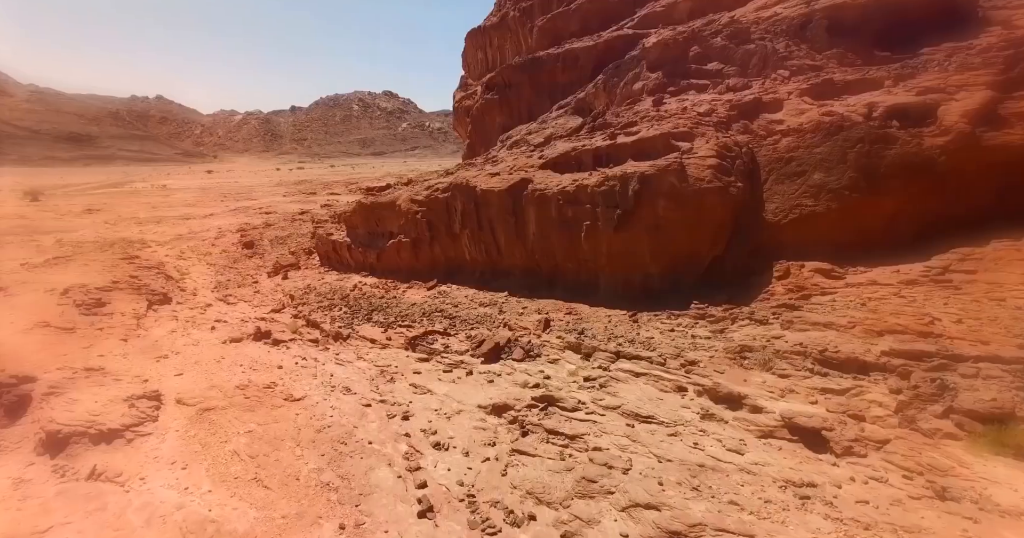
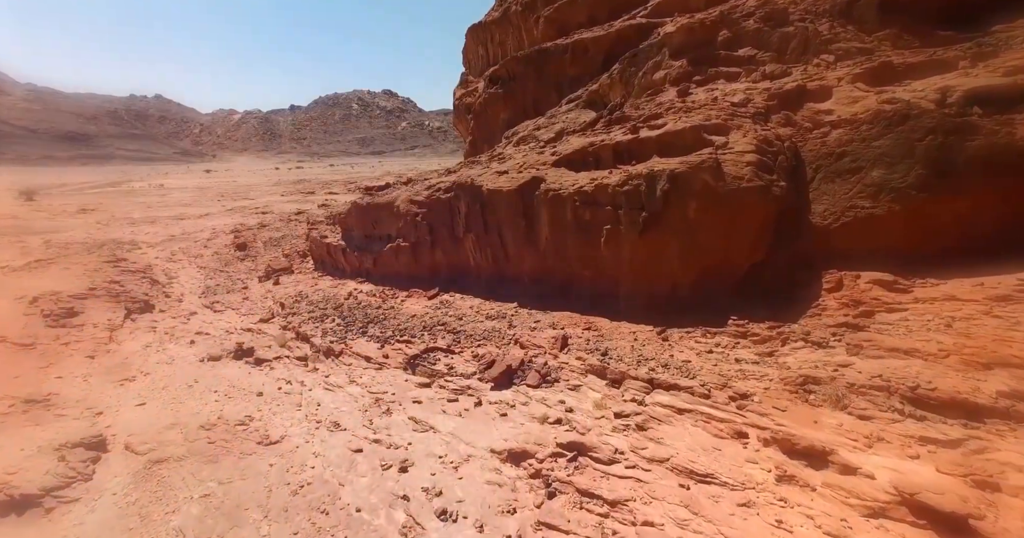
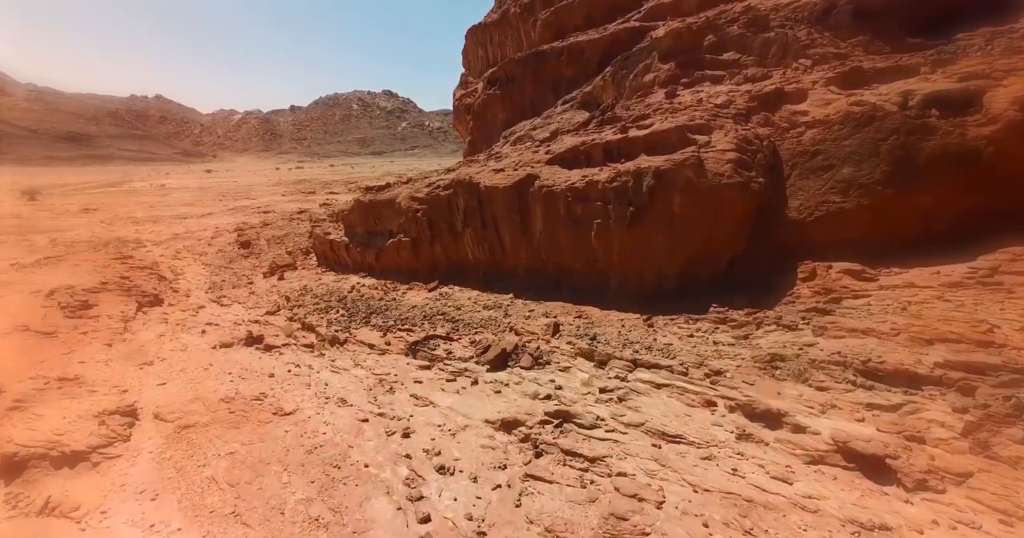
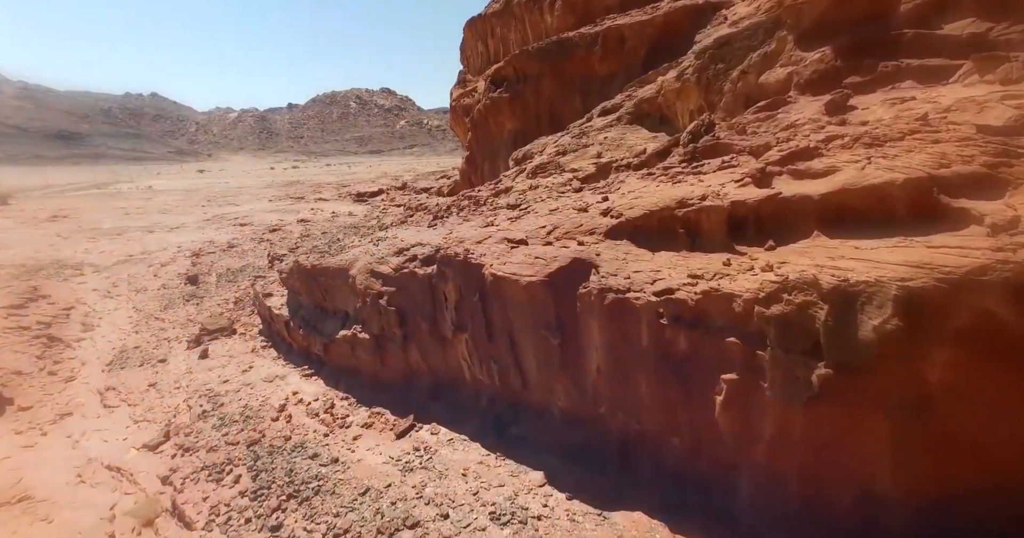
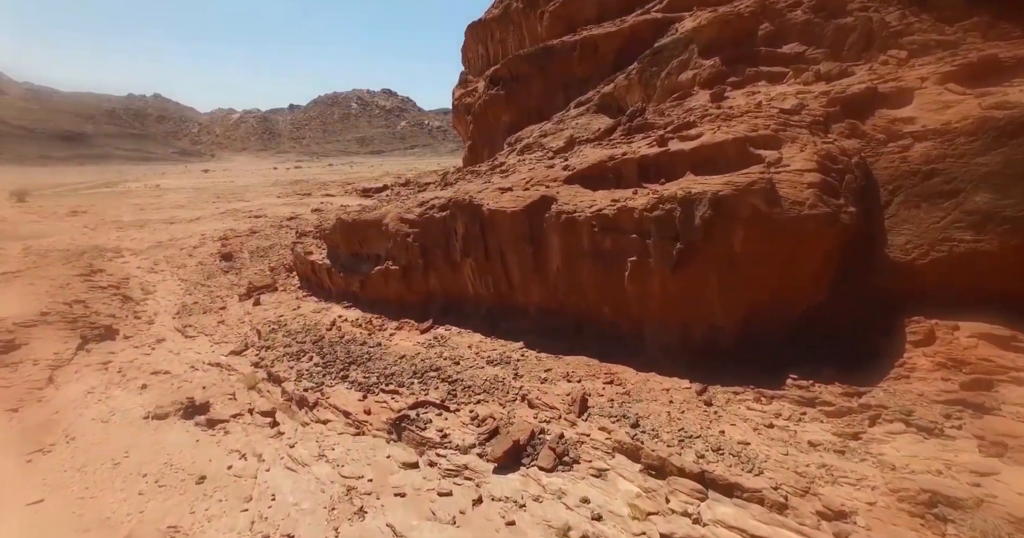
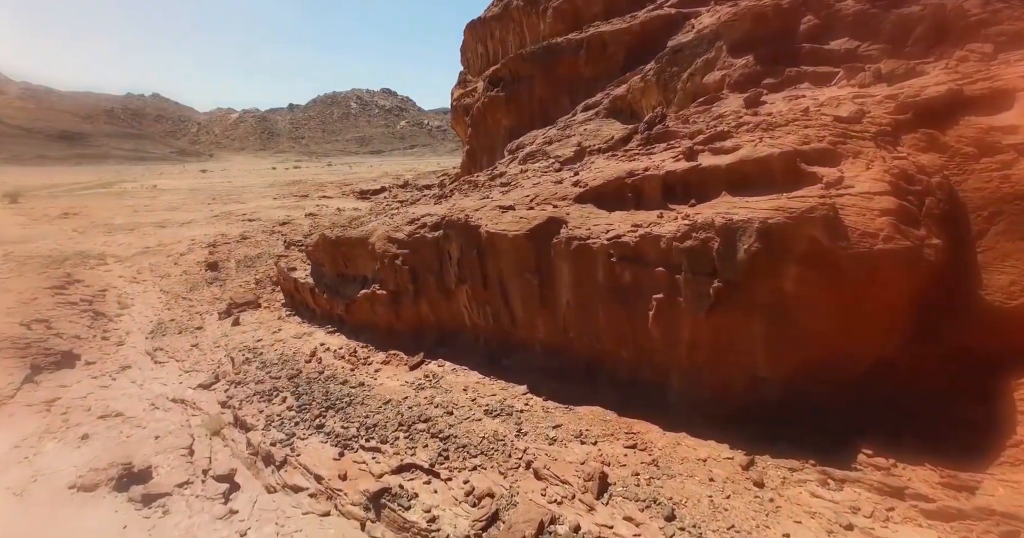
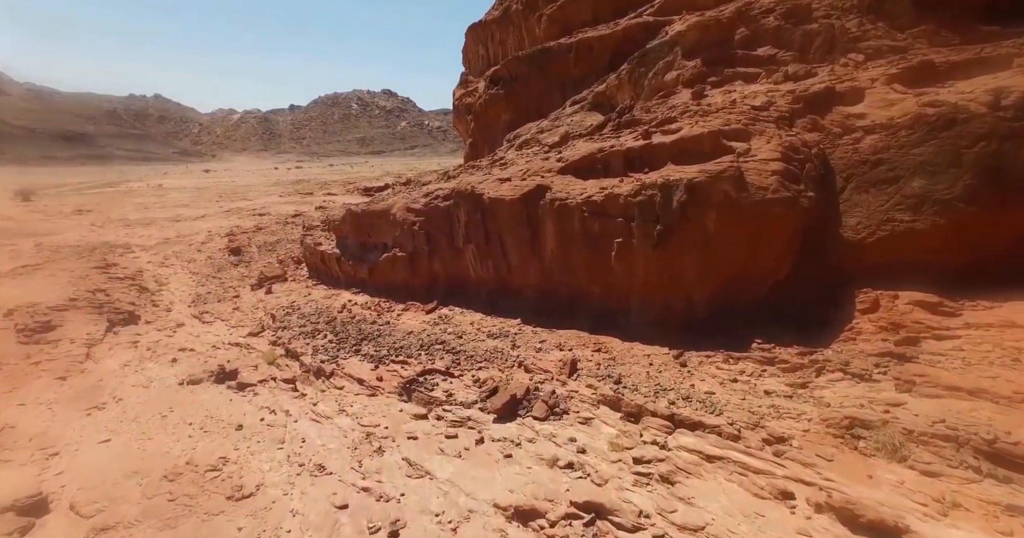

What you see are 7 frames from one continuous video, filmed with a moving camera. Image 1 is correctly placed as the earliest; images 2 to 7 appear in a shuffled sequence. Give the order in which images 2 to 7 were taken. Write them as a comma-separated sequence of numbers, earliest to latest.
3, 2, 7, 5, 6, 4
